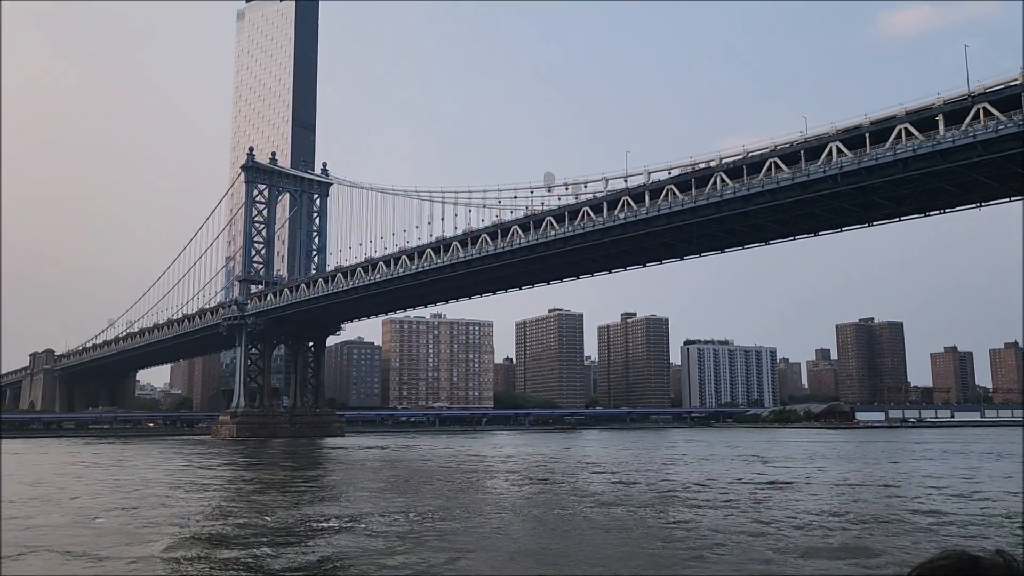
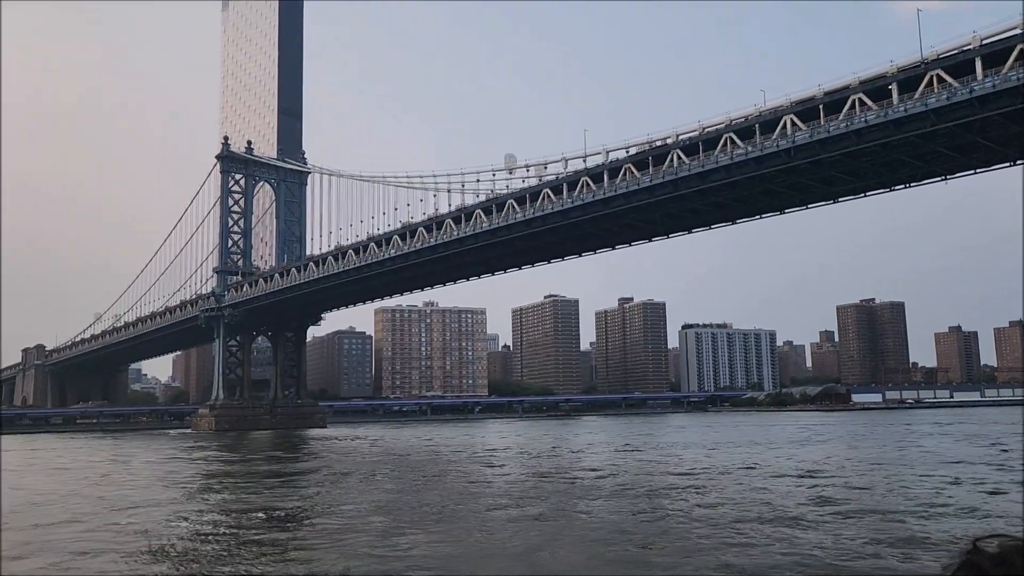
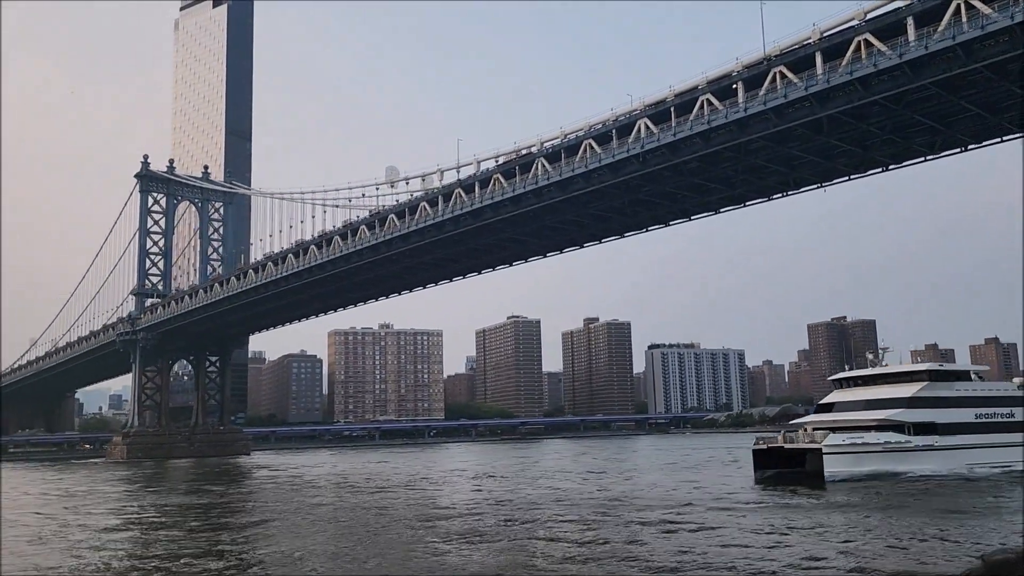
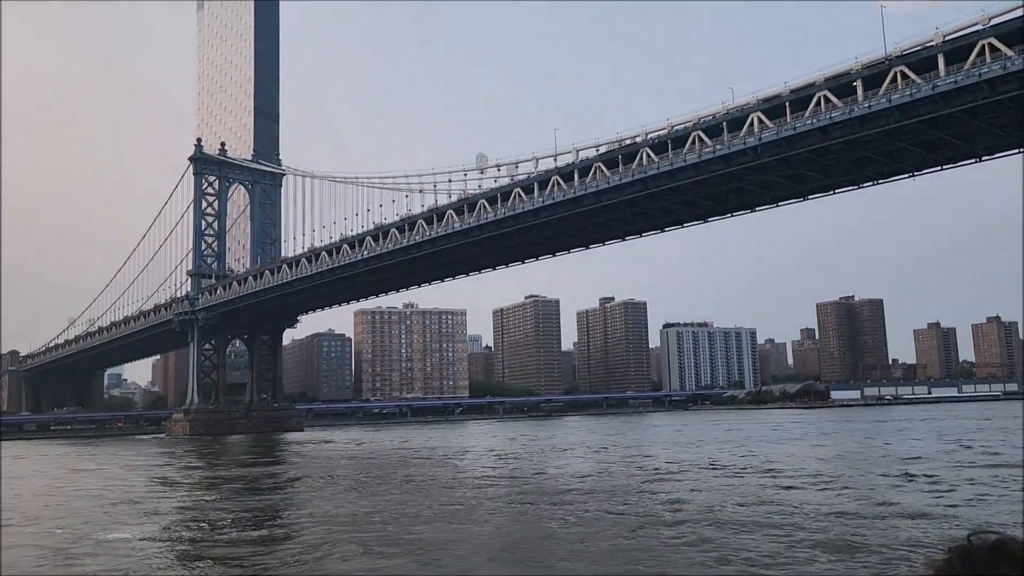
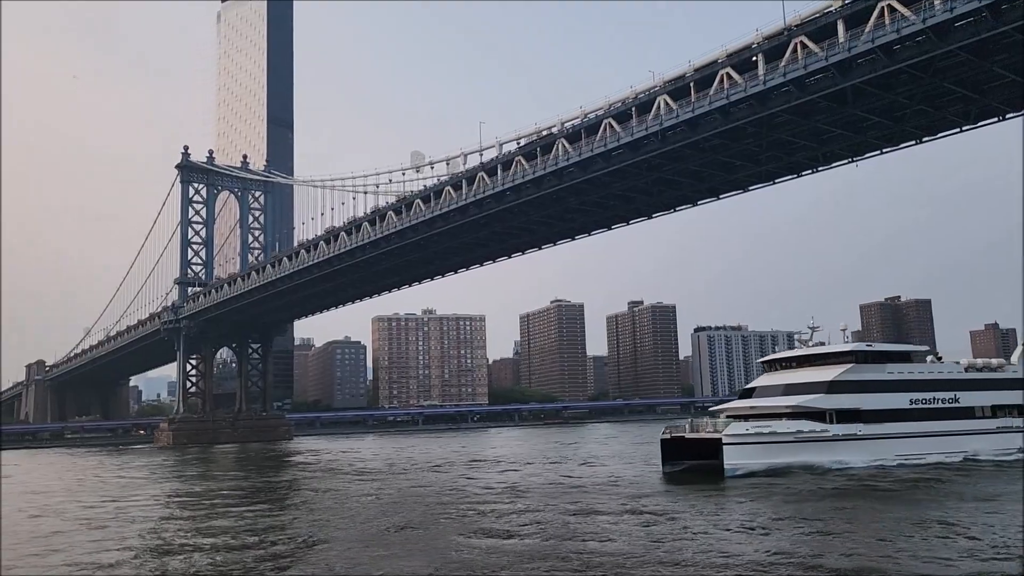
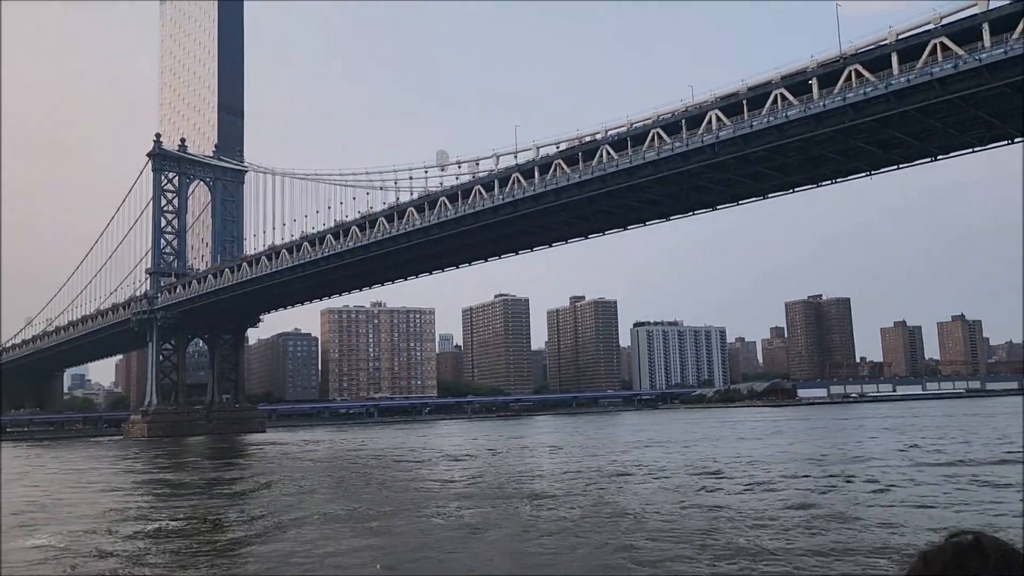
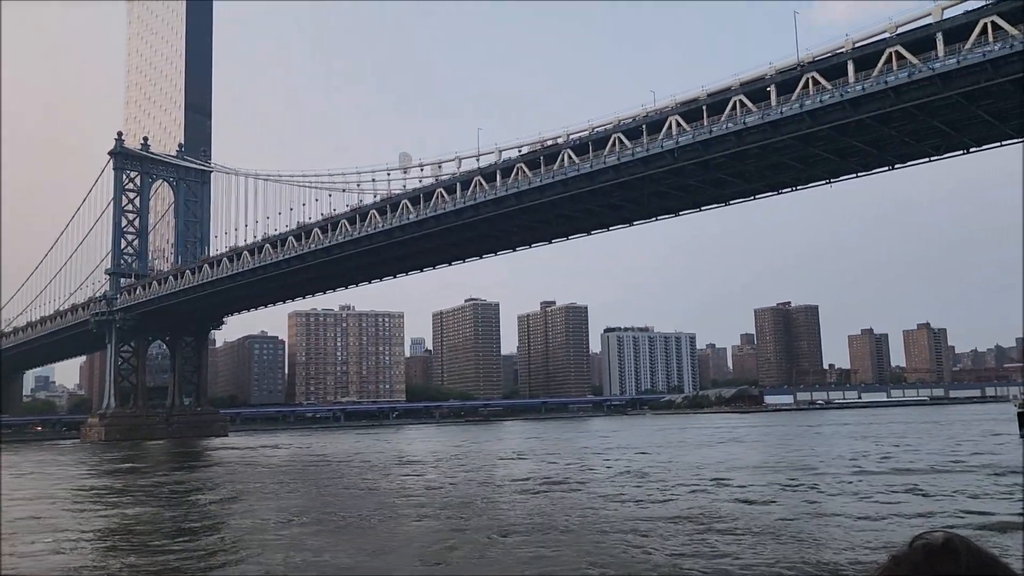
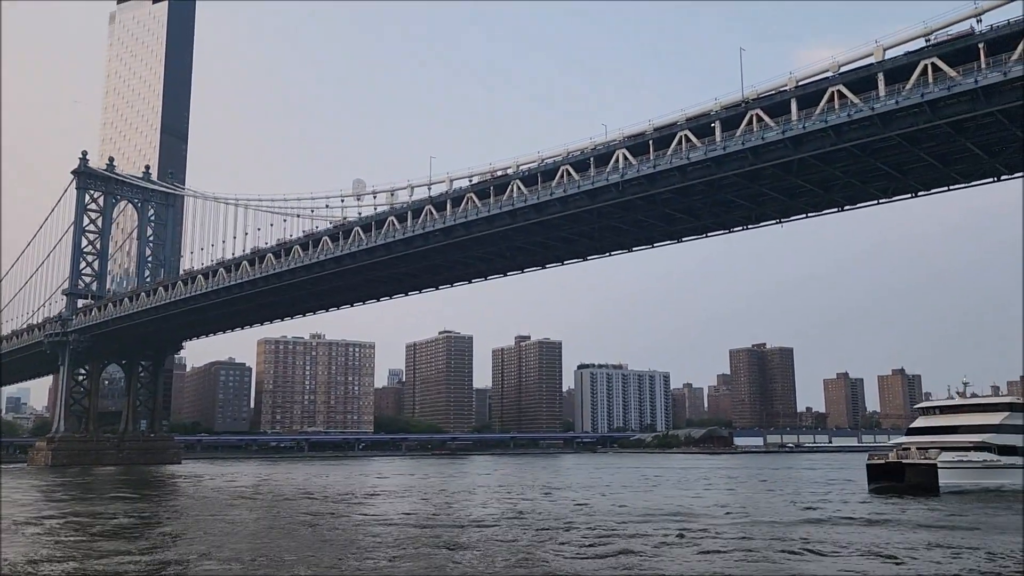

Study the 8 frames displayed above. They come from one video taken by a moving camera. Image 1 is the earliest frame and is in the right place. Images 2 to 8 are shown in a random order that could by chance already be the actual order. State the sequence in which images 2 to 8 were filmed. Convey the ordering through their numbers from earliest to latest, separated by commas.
2, 4, 6, 7, 8, 3, 5
